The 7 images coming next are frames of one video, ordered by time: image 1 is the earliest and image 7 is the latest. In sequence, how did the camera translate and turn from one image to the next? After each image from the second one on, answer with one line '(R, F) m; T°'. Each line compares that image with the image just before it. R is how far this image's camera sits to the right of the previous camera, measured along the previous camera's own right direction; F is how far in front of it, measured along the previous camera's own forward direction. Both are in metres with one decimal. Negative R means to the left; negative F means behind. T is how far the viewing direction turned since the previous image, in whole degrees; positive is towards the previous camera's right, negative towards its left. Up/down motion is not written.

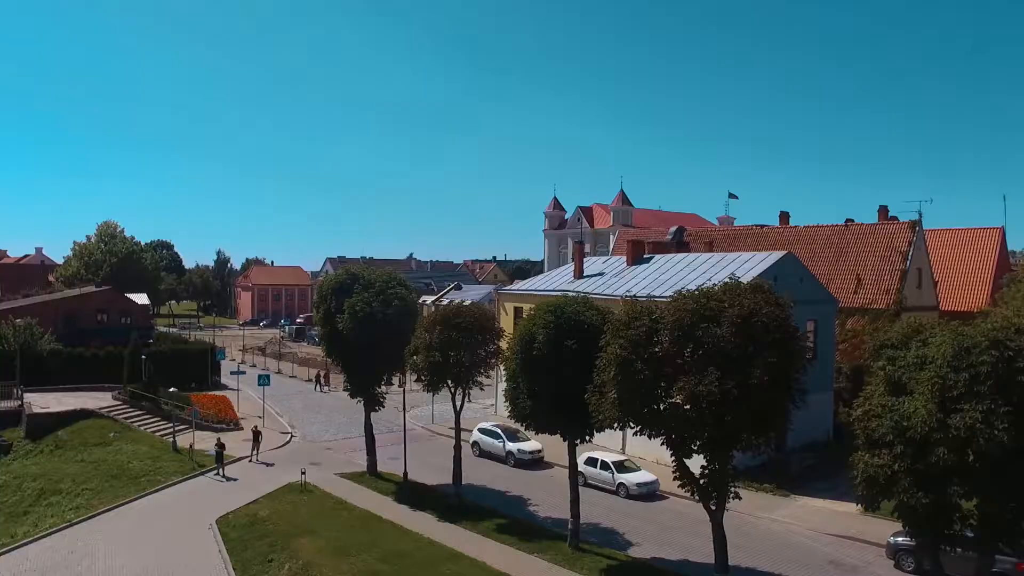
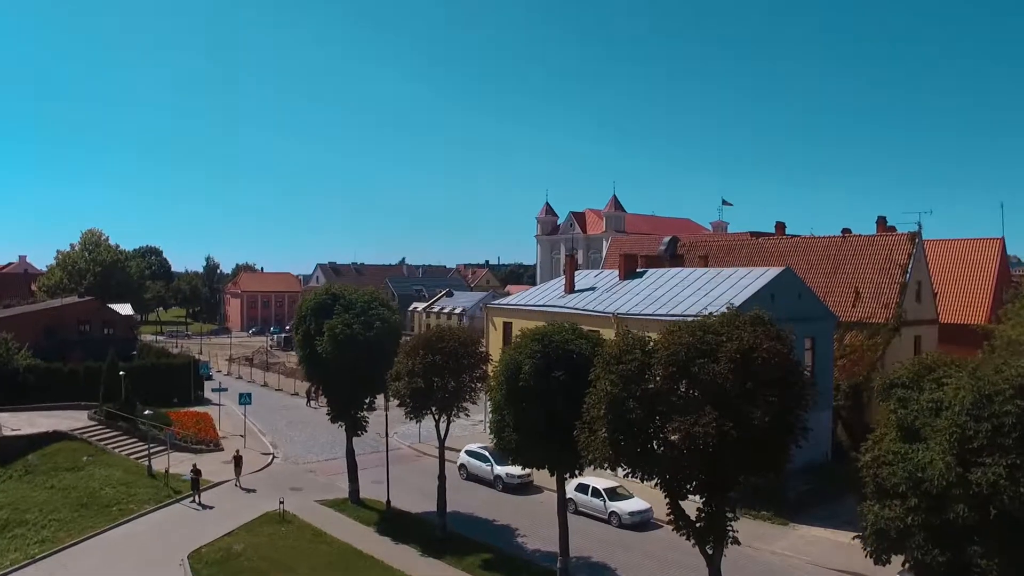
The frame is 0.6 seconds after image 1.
(+0.2, +0.9) m; 0°
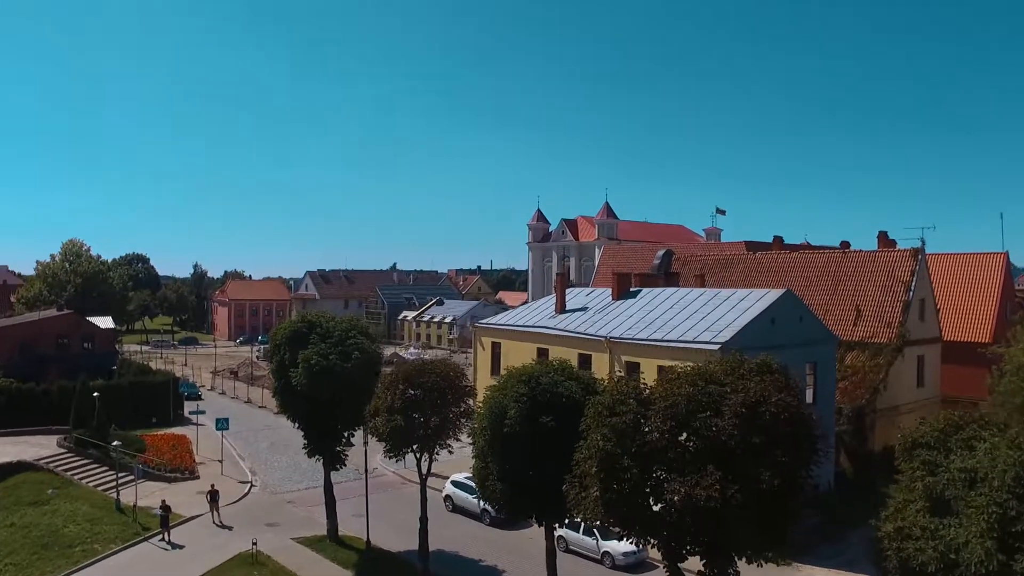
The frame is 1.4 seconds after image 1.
(+0.2, +1.2) m; +1°
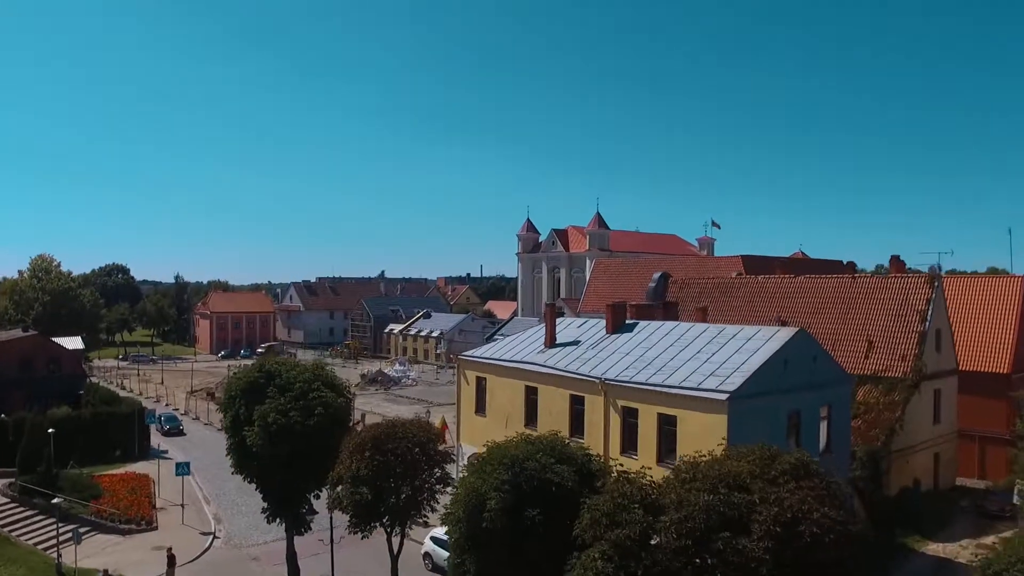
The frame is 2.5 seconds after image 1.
(+0.2, +2.2) m; +1°
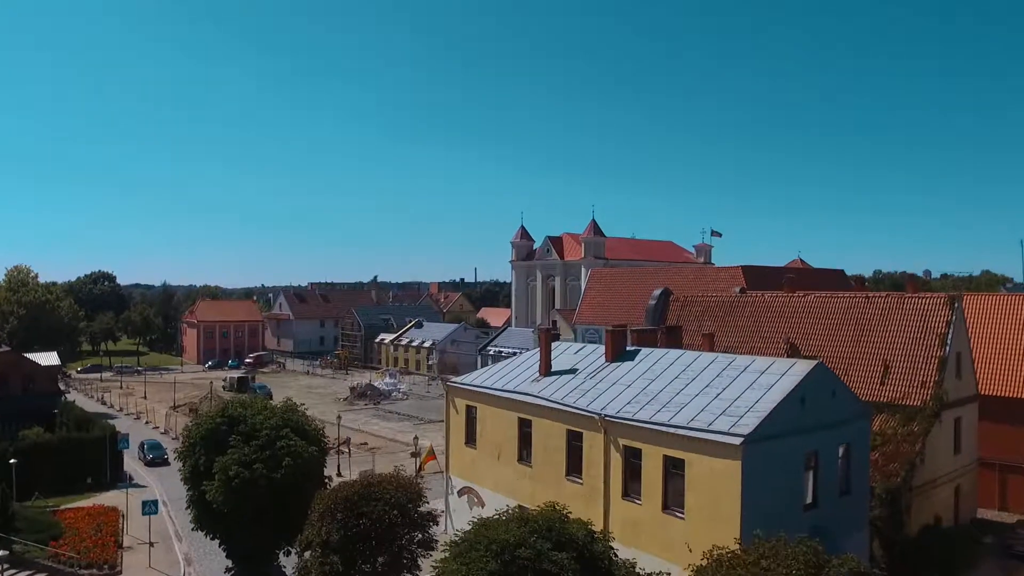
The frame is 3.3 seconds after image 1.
(+0.1, +1.8) m; 0°
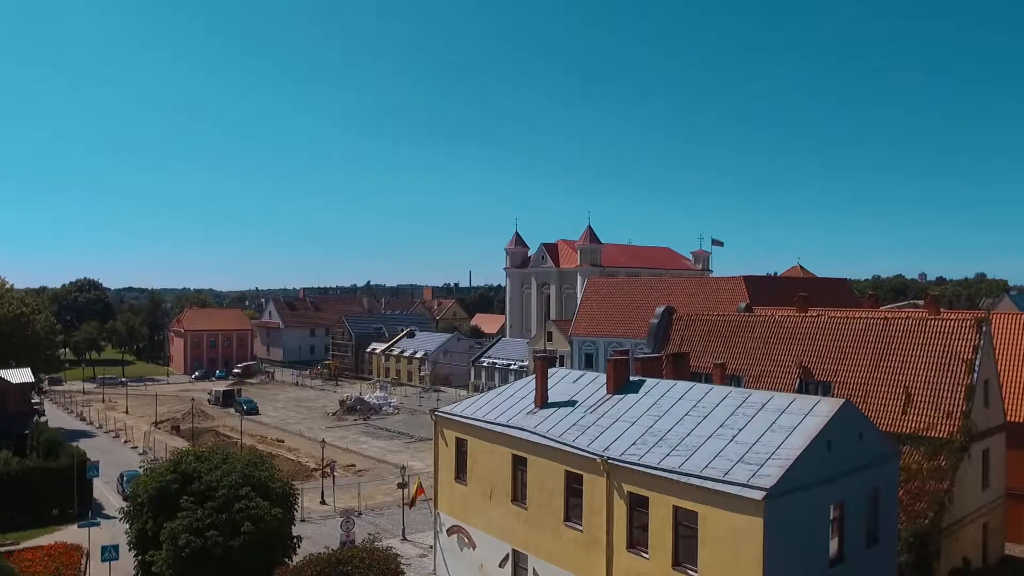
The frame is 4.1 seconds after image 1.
(+0.1, +1.9) m; 0°
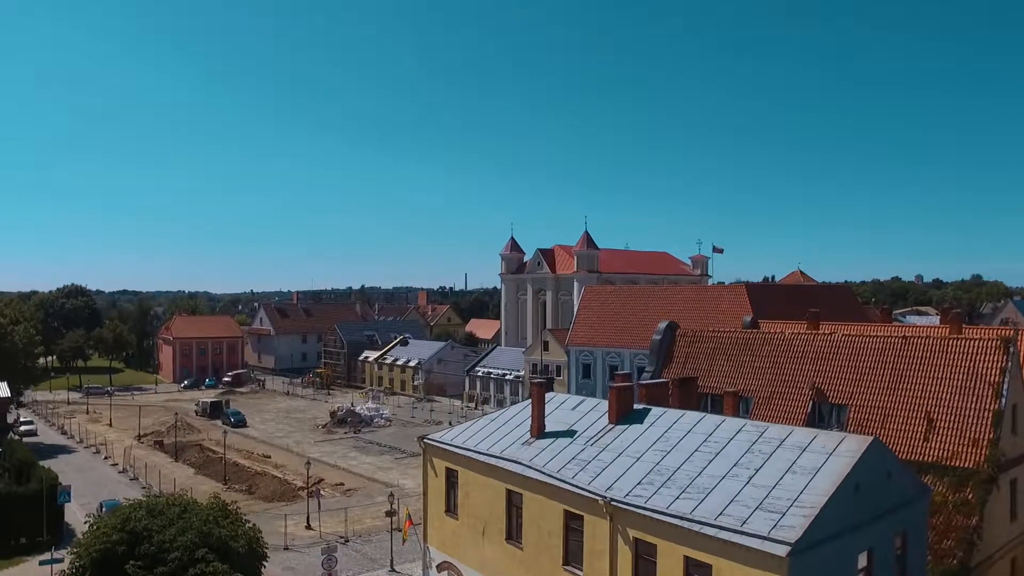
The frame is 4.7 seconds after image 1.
(+0.1, +1.7) m; 0°
